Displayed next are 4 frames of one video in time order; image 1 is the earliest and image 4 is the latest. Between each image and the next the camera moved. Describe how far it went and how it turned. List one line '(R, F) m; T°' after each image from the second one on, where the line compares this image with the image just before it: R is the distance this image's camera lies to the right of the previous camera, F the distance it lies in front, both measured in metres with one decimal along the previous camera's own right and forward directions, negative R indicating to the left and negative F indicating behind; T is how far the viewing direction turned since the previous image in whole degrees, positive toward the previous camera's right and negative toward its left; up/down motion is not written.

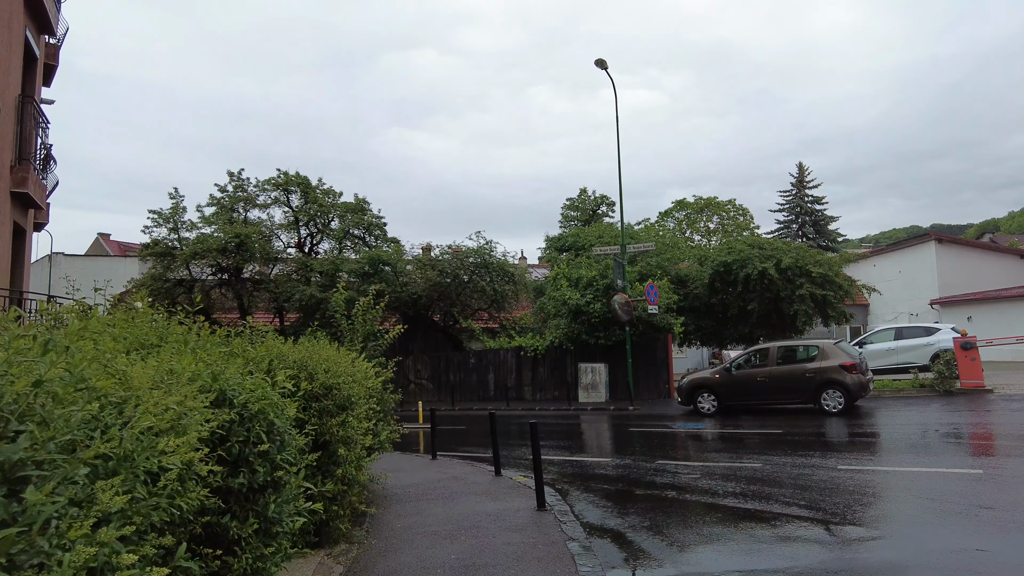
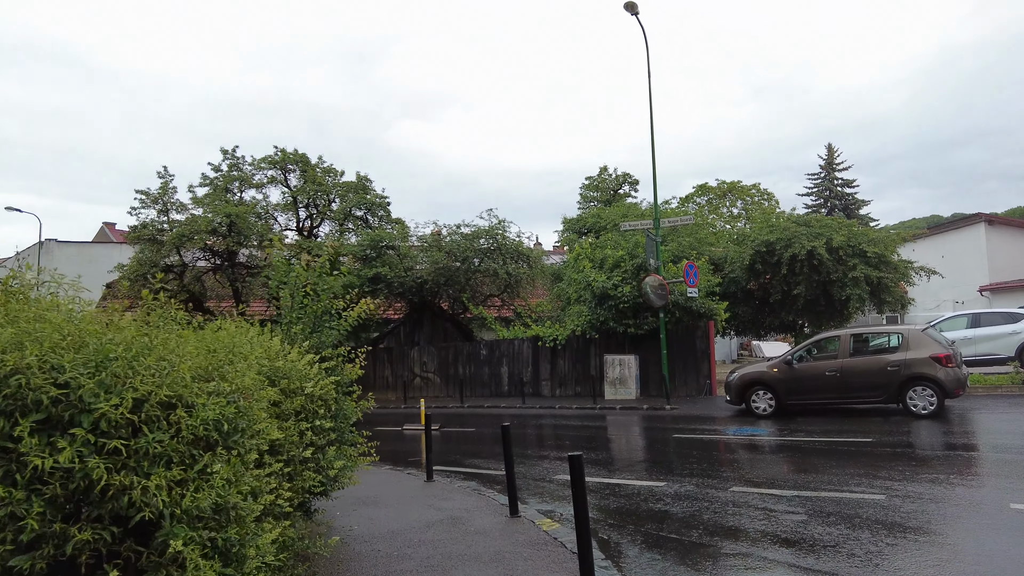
(-0.1, +2.6) m; -1°
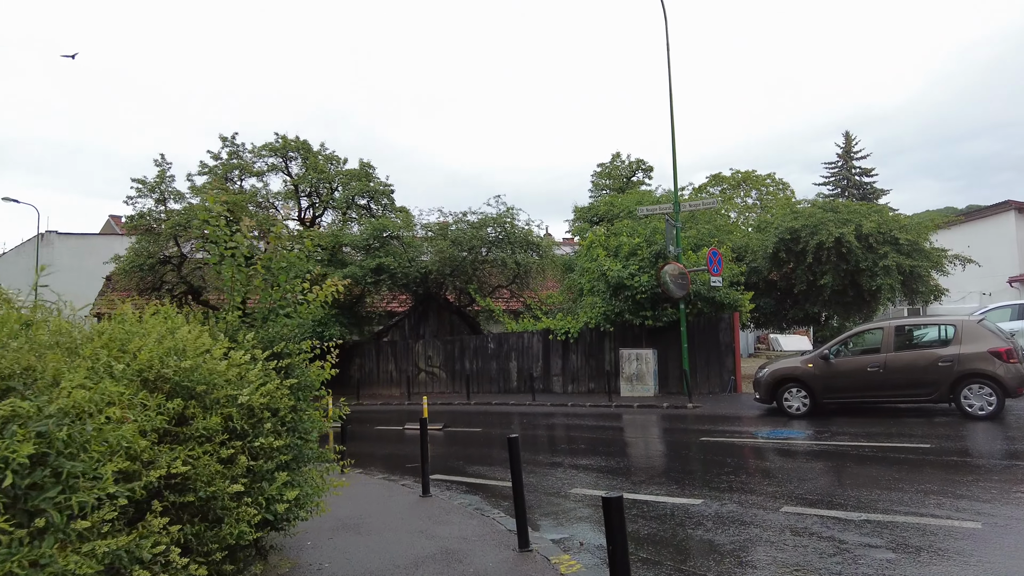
(0.0, +1.1) m; -1°
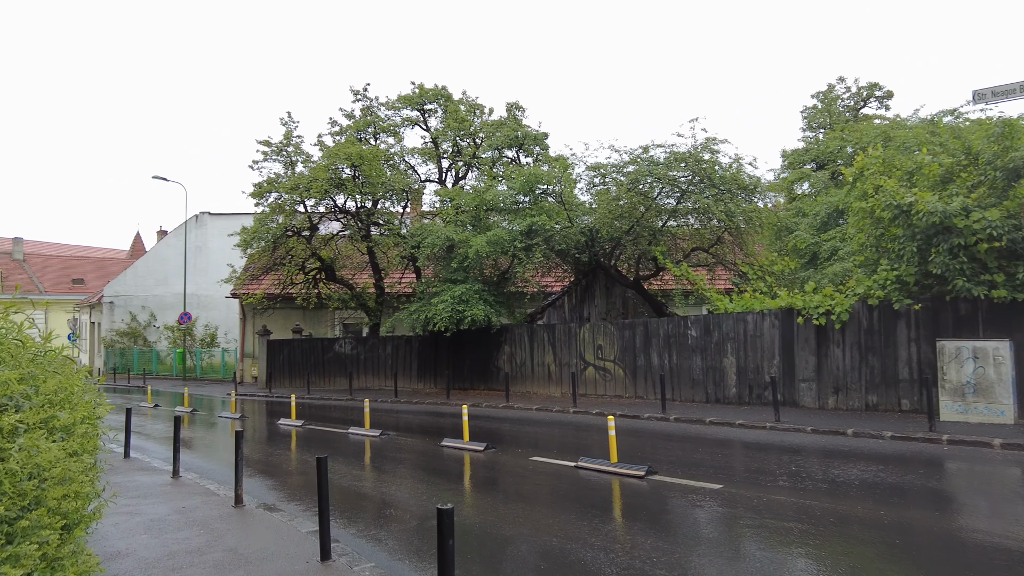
(-1.2, +5.9) m; -13°
